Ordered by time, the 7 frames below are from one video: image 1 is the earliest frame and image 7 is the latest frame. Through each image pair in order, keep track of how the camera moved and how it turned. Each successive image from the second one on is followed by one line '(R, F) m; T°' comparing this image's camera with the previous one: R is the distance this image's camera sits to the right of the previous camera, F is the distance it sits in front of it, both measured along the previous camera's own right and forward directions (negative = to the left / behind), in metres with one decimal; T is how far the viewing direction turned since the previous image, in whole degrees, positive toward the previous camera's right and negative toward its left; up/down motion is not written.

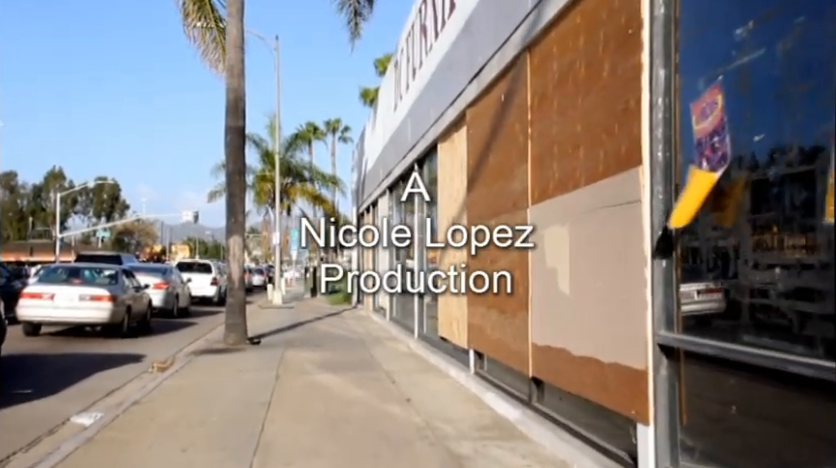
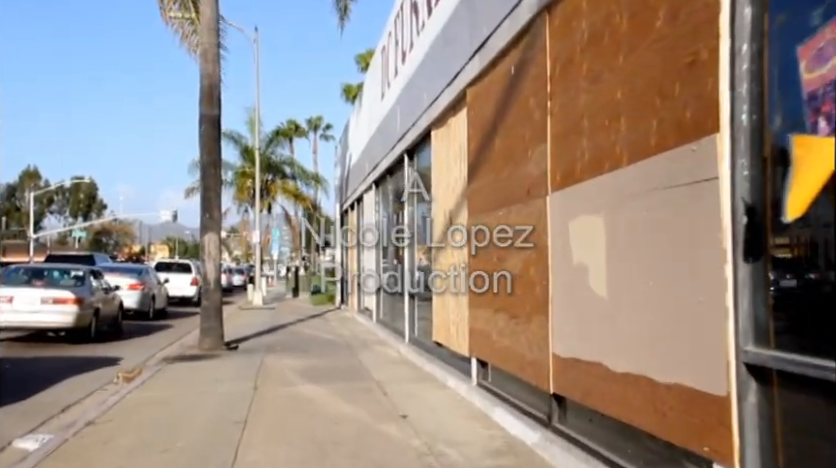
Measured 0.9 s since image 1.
(-0.2, +0.9) m; +2°
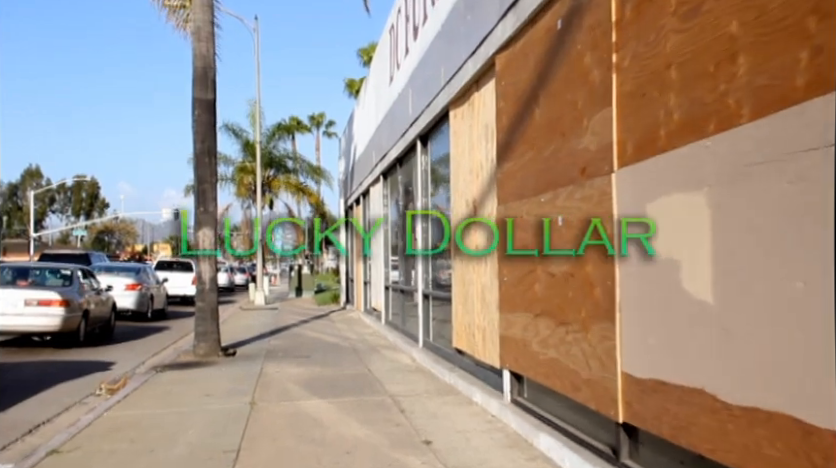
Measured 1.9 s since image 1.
(-0.2, +1.1) m; 0°
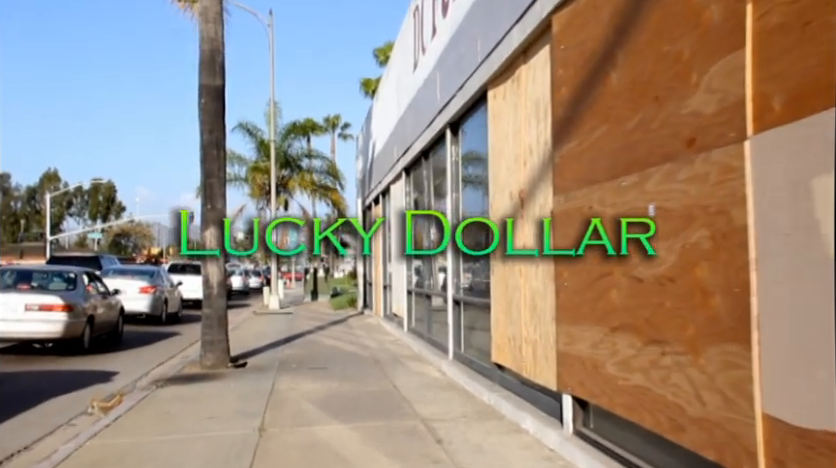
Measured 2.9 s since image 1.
(-0.2, +1.1) m; -1°
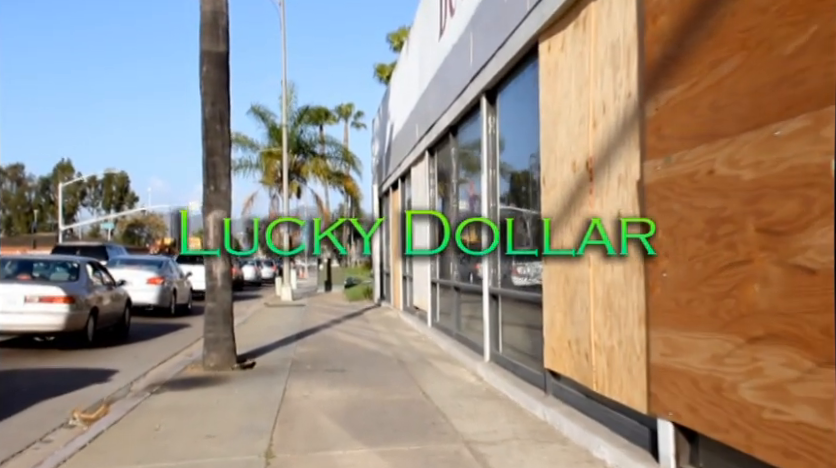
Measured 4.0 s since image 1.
(-0.3, +1.2) m; -1°
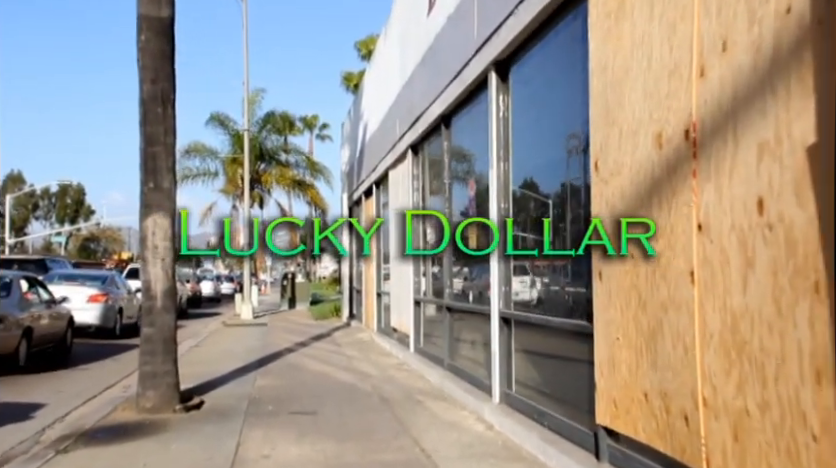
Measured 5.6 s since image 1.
(-0.3, +1.8) m; +3°
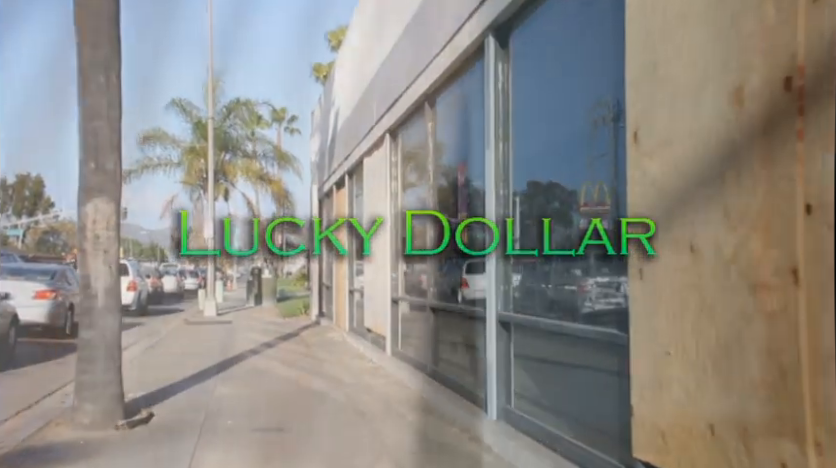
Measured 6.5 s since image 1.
(-0.2, +1.0) m; +3°
